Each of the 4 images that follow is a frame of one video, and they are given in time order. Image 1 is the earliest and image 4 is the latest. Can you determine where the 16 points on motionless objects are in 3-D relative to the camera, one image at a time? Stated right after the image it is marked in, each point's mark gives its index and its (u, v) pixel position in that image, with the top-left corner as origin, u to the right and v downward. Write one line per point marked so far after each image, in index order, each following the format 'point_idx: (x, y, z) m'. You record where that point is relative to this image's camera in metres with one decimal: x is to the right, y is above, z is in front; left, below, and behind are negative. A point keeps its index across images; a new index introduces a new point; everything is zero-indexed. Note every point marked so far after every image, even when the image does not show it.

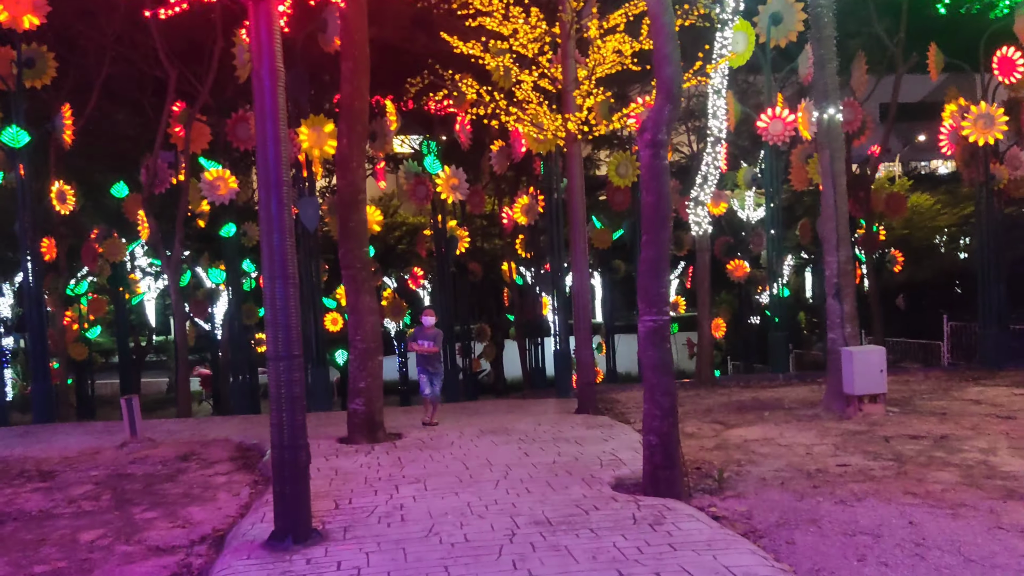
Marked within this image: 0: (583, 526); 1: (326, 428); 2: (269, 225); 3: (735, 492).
0: (+0.5, -1.6, +6.2) m
1: (-2.4, -1.8, +11.6) m
2: (-1.7, +0.4, +6.2) m
3: (+1.9, -1.7, +7.5) m
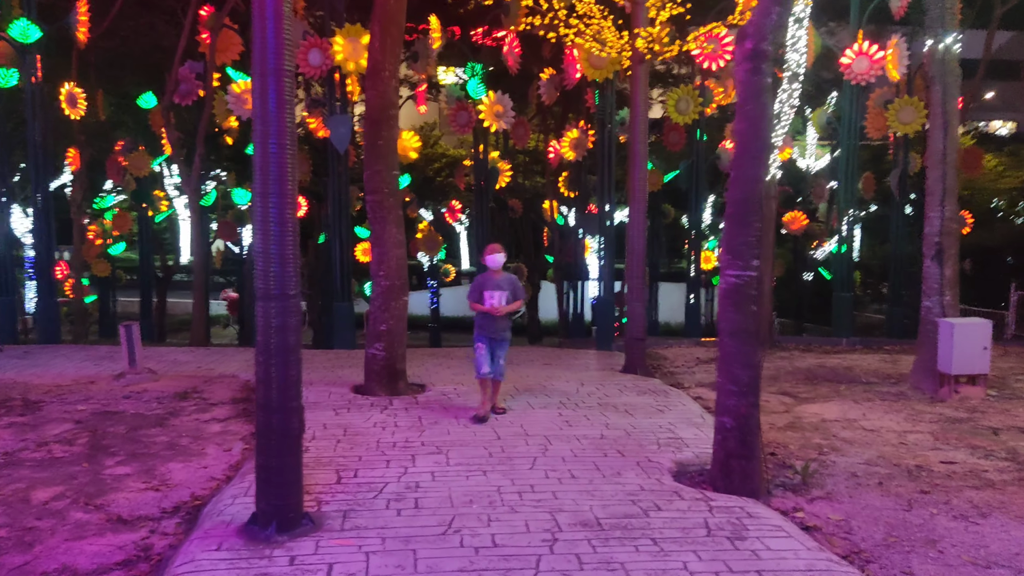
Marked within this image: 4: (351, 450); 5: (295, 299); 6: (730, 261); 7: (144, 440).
0: (+0.7, -1.3, +4.9) m
1: (-2.0, -1.0, +10.4) m
2: (-1.3, +0.8, +4.8) m
3: (+2.1, -1.4, +6.1) m
4: (-1.2, -1.2, +6.5) m
5: (-1.2, -0.1, +4.9) m
6: (+1.4, +0.2, +6.0) m
7: (-3.1, -1.3, +7.6) m
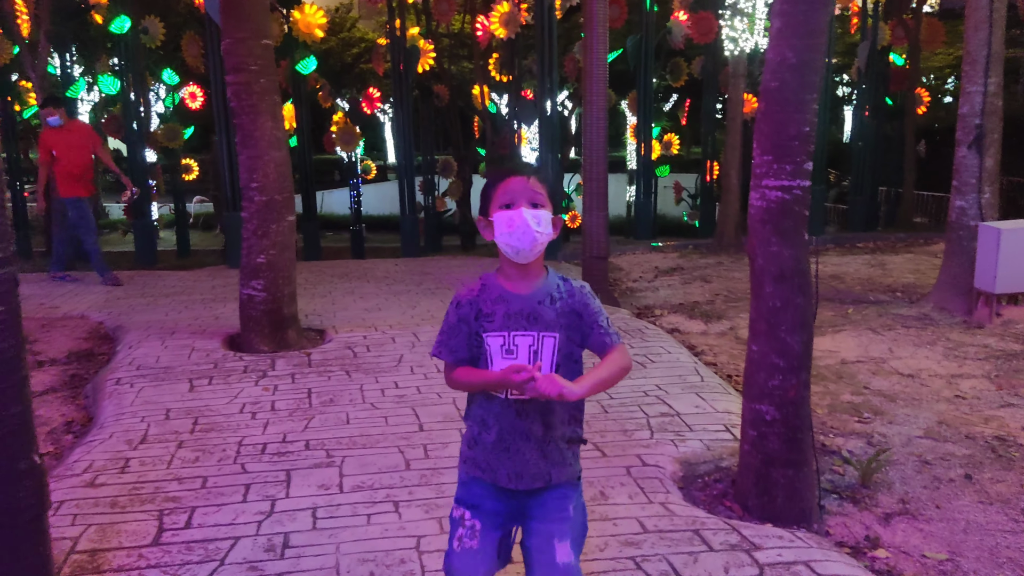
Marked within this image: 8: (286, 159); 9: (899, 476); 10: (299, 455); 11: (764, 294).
0: (+0.5, -1.1, +2.8) m
1: (-2.6, -0.2, +8.1) m
2: (-1.6, +1.0, +2.4) m
3: (+1.8, -1.0, +4.2) m
4: (-1.5, -0.9, +4.3) m
5: (-1.4, +0.1, +2.5) m
6: (+1.1, +0.5, +3.8) m
7: (-3.5, -0.9, +5.2) m
8: (-1.6, +0.9, +6.5) m
9: (+1.9, -0.9, +4.5) m
10: (-1.0, -0.8, +4.4) m
11: (+1.1, 0.0, +3.8) m
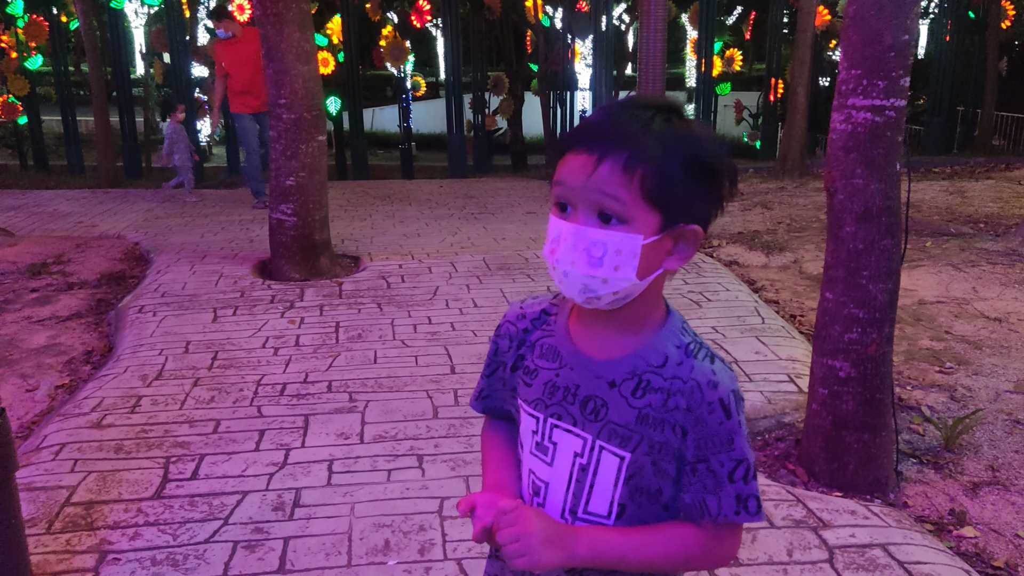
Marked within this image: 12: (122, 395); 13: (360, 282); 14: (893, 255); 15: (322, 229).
0: (+0.5, -1.0, +2.4) m
1: (-2.2, +0.4, +7.8) m
2: (-1.5, +1.1, +1.9) m
3: (+1.9, -0.7, +3.7) m
4: (-1.3, -0.5, +4.0) m
5: (-1.4, +0.2, +2.2) m
6: (+1.2, +0.7, +3.2) m
7: (-3.3, -0.4, +5.0) m
8: (-1.3, +1.4, +6.1) m
9: (+2.1, -0.7, +4.0) m
10: (-0.9, -0.5, +4.1) m
11: (+1.2, +0.2, +3.3) m
12: (-1.8, -0.5, +4.2) m
13: (-1.0, 0.0, +6.0) m
14: (+1.4, +0.1, +3.3) m
15: (-1.3, +0.4, +6.3) m
